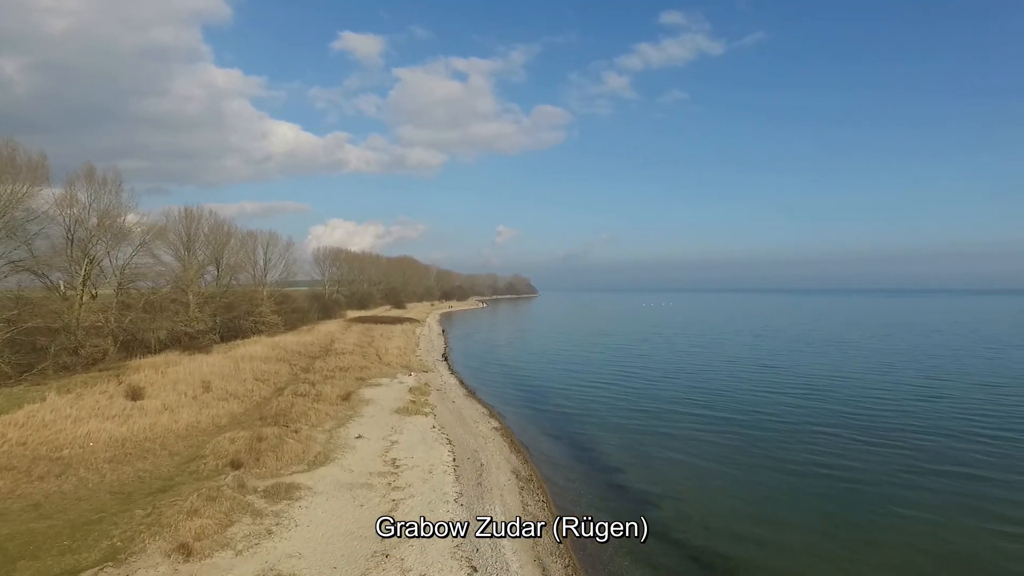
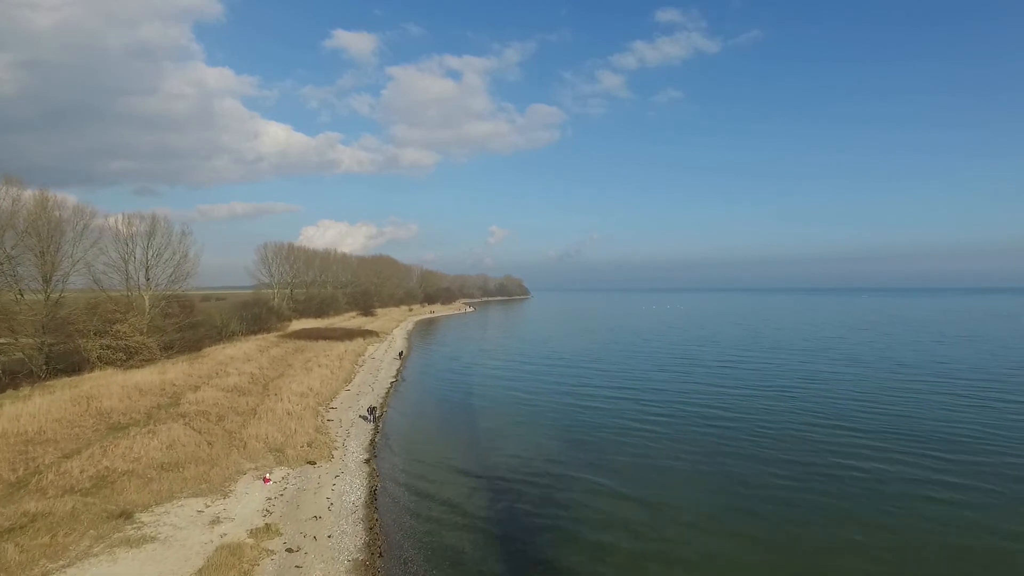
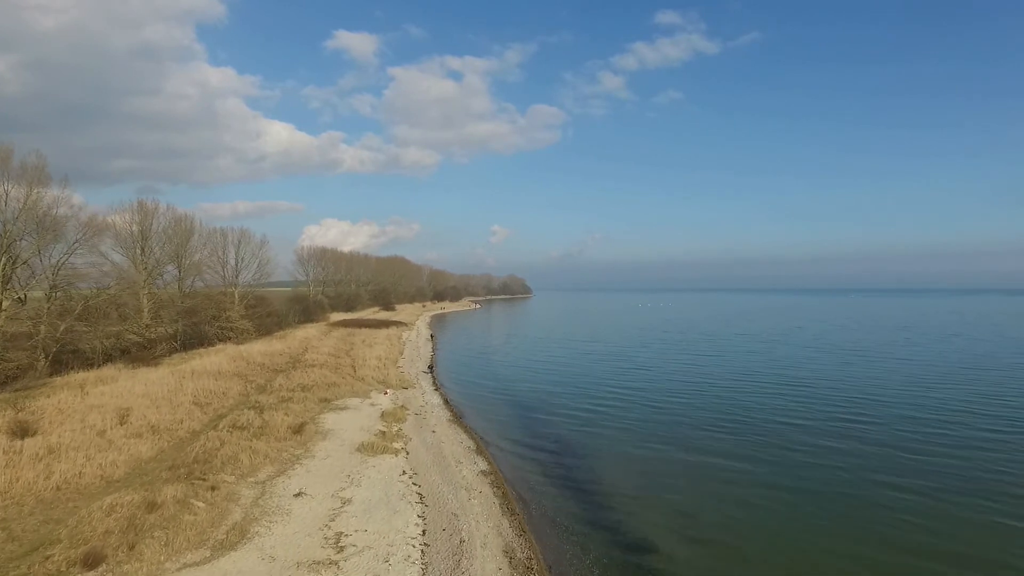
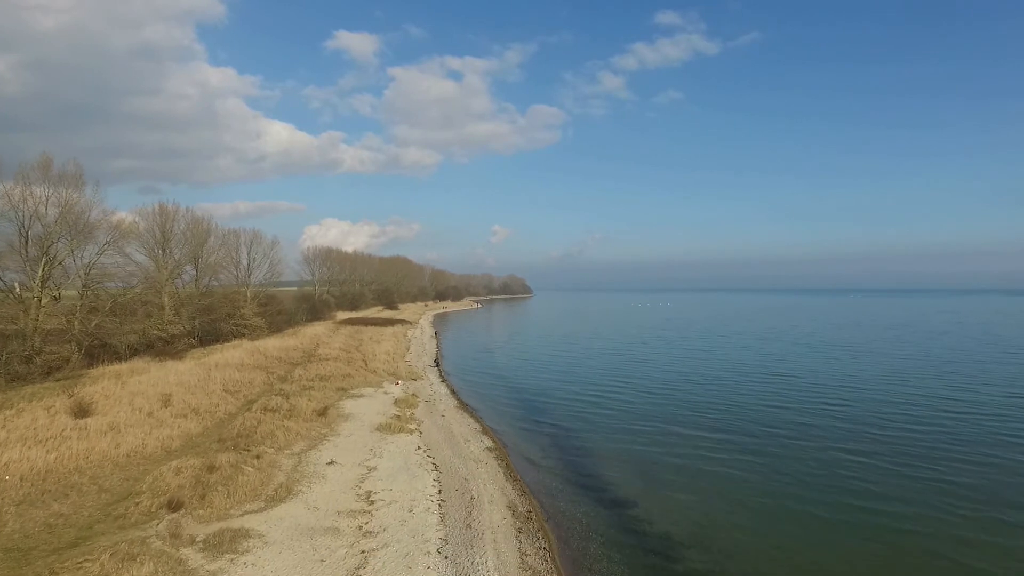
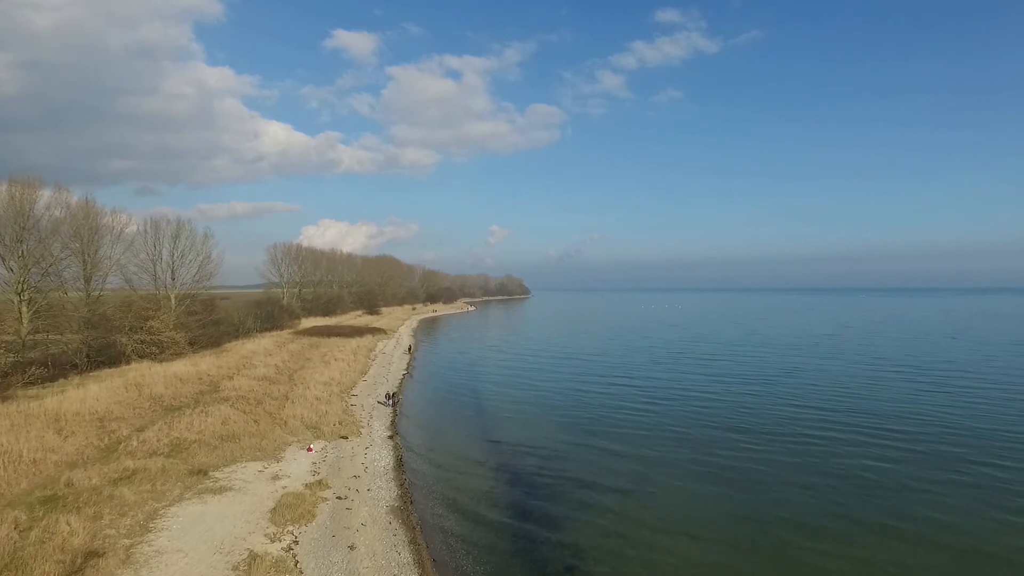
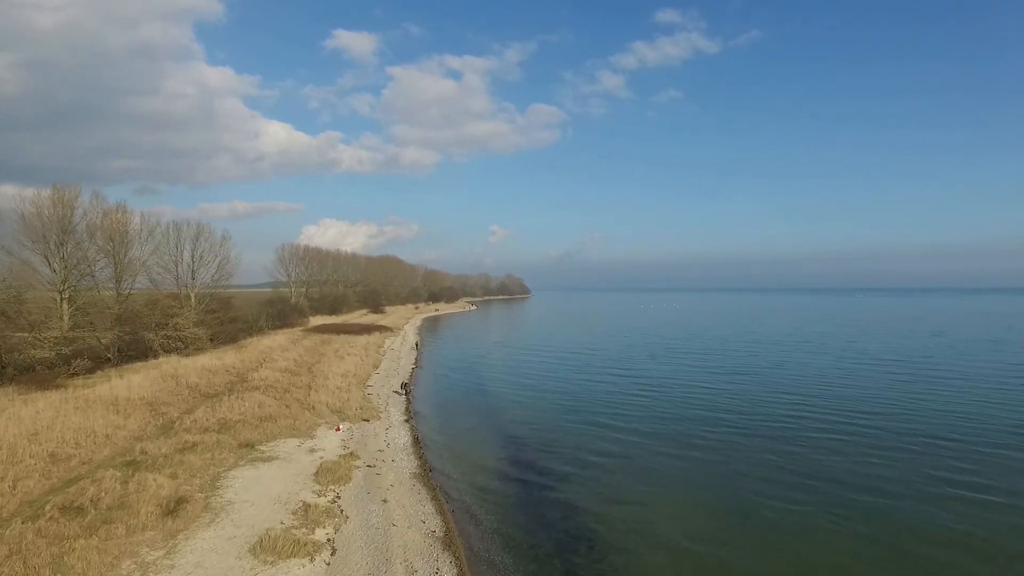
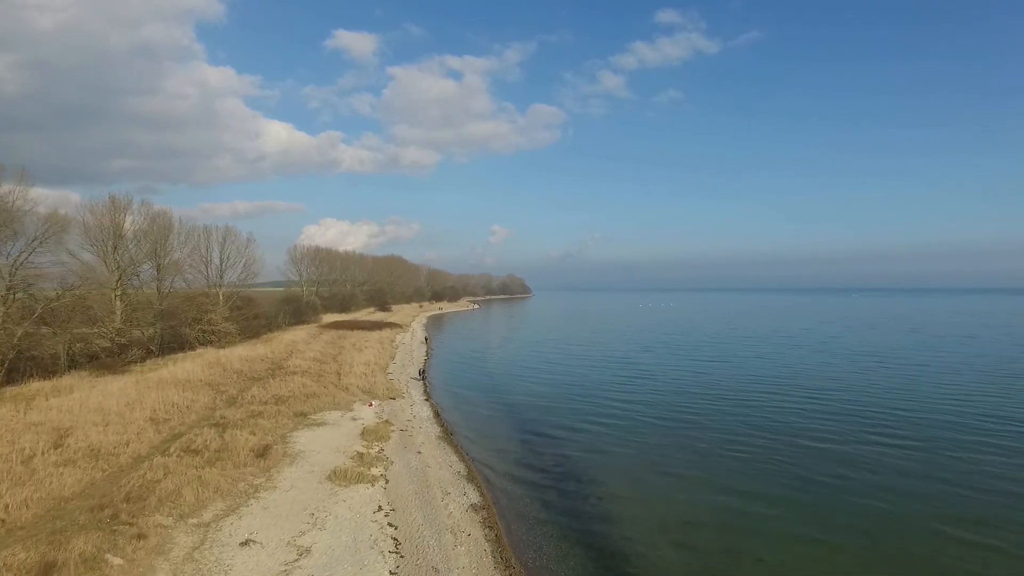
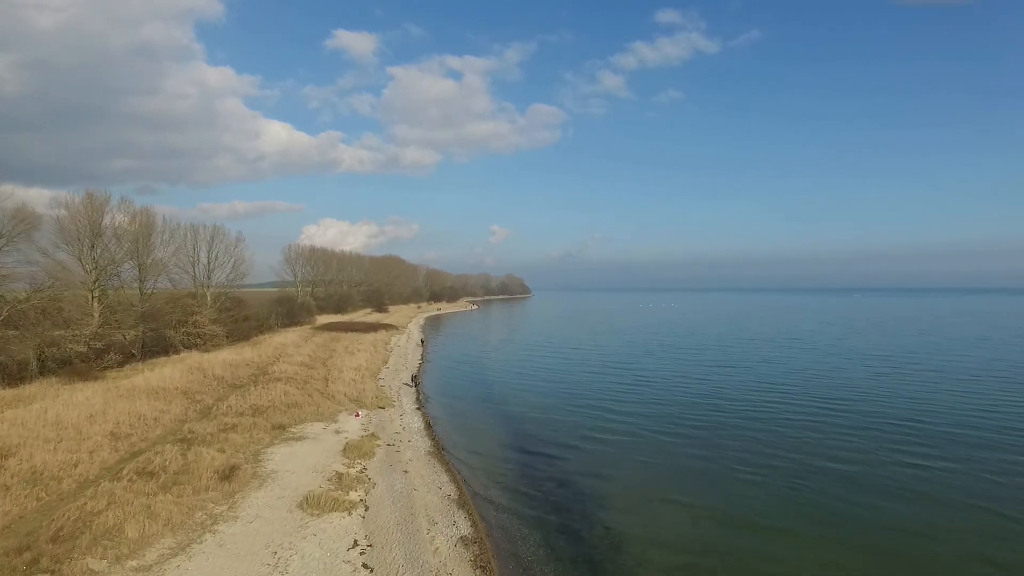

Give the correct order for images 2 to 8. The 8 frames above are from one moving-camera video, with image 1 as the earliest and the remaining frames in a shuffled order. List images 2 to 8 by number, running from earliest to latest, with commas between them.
4, 3, 7, 8, 6, 5, 2
